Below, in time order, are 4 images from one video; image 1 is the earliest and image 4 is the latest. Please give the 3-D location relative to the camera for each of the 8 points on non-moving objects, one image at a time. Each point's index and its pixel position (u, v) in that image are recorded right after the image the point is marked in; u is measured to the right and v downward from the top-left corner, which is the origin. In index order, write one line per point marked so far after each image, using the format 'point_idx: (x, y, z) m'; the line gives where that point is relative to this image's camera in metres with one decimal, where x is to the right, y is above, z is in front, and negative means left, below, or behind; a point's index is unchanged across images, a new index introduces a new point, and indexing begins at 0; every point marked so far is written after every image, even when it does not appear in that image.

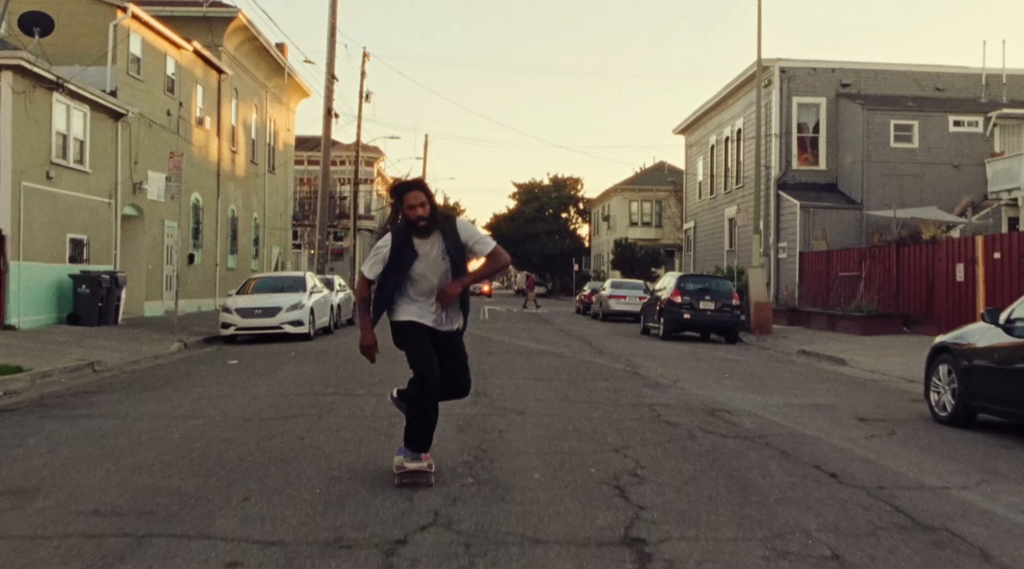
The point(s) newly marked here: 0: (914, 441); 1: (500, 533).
0: (+3.3, -1.3, +8.4) m
1: (0.0, -1.1, +4.8) m
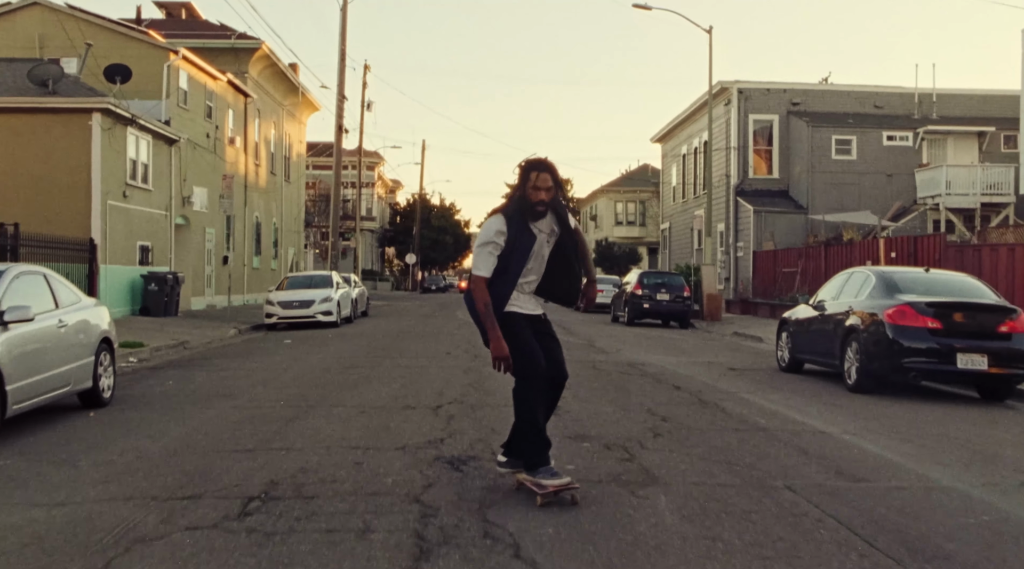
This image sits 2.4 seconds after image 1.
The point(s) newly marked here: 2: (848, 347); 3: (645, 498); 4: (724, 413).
0: (+3.1, -1.2, +13.4) m
1: (-0.2, -1.1, +9.8) m
2: (+3.9, -0.7, +12.2) m
3: (+0.7, -1.1, +5.7) m
4: (+1.9, -1.1, +9.3) m
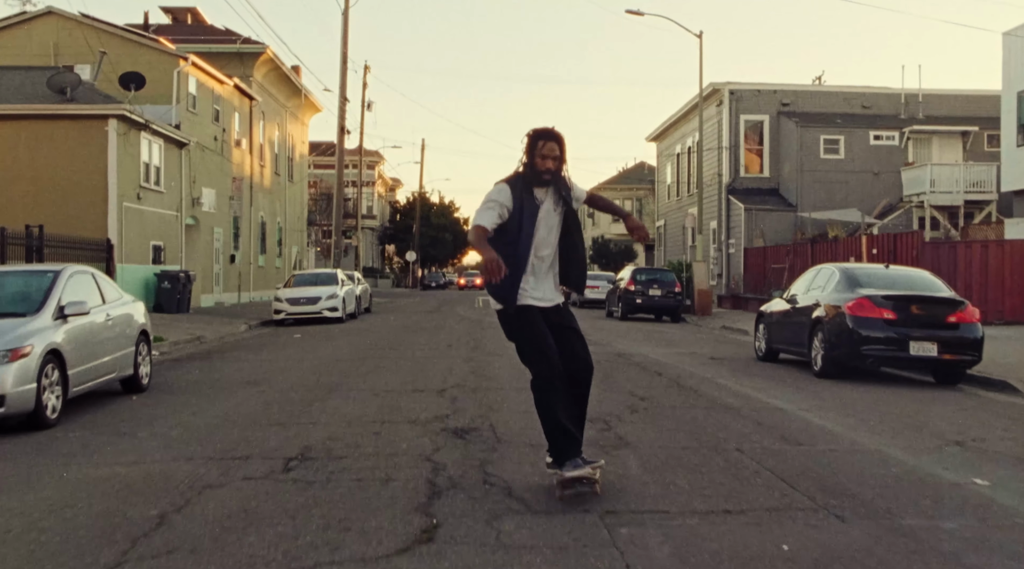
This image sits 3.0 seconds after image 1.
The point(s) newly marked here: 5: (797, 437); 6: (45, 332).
0: (+3.0, -1.1, +14.6) m
1: (-0.2, -1.1, +11.0) m
2: (+3.8, -0.6, +13.4) m
3: (+0.7, -1.1, +6.9) m
4: (+1.8, -1.1, +10.5) m
5: (+2.1, -1.1, +7.8) m
6: (-3.9, -0.4, +8.8) m
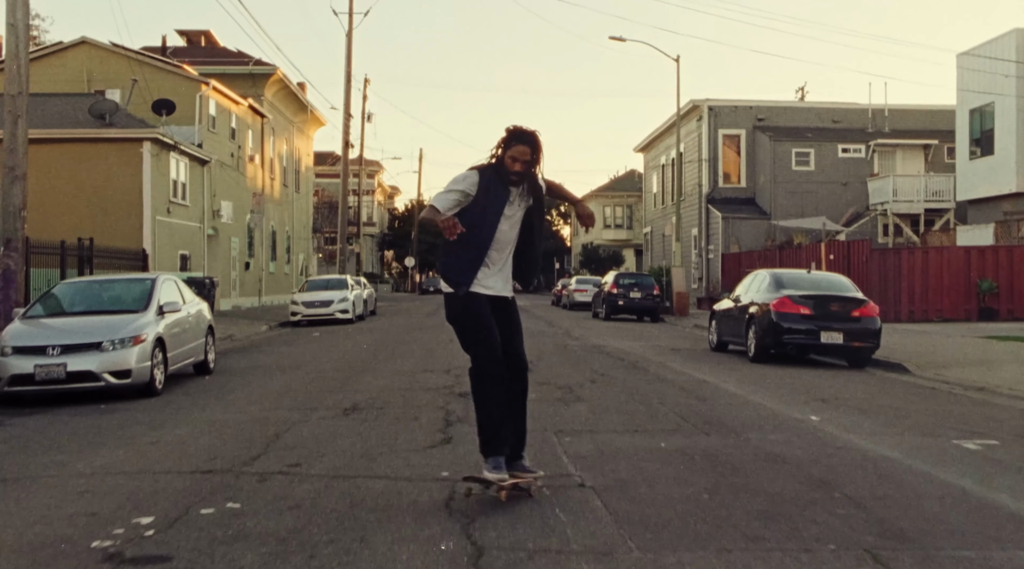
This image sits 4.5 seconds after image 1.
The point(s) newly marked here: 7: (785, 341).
0: (+2.9, -1.2, +17.6) m
1: (-0.4, -1.1, +14.0) m
2: (+3.7, -0.7, +16.4) m
3: (+0.6, -1.1, +9.8) m
4: (+1.7, -1.1, +13.5) m
5: (+2.0, -1.1, +10.8) m
6: (-4.0, -0.4, +11.8) m
7: (+4.0, -0.8, +15.4) m
